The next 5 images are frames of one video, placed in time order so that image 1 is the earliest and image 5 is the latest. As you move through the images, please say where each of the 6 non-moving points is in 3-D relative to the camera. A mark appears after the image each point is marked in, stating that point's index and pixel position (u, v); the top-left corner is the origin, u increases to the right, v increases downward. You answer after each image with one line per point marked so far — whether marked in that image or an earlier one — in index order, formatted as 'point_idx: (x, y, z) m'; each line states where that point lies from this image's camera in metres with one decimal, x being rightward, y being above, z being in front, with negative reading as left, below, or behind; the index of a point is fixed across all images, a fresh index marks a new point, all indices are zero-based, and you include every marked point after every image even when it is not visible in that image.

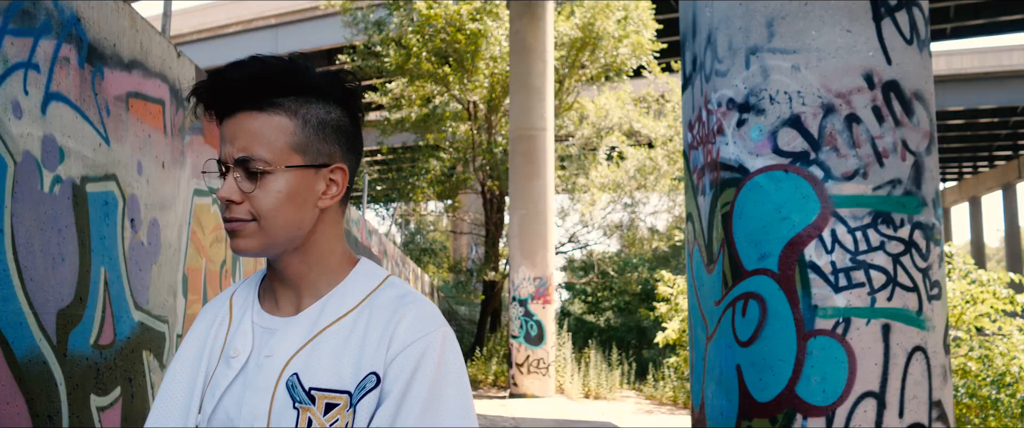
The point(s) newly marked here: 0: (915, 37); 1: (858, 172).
0: (+1.5, +0.7, +3.6) m
1: (+1.3, +0.2, +3.5) m
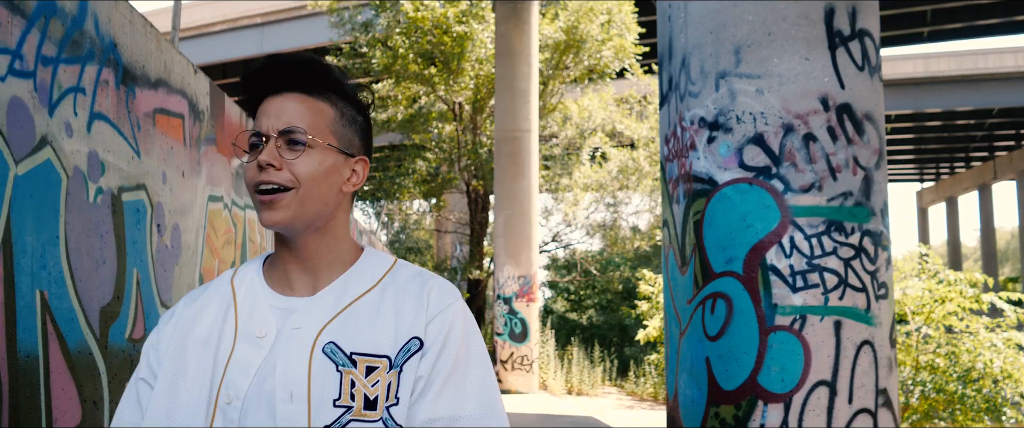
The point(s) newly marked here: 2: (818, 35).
0: (+1.5, +0.6, +4.0) m
1: (+1.3, +0.1, +3.9) m
2: (+1.3, +0.8, +3.9) m
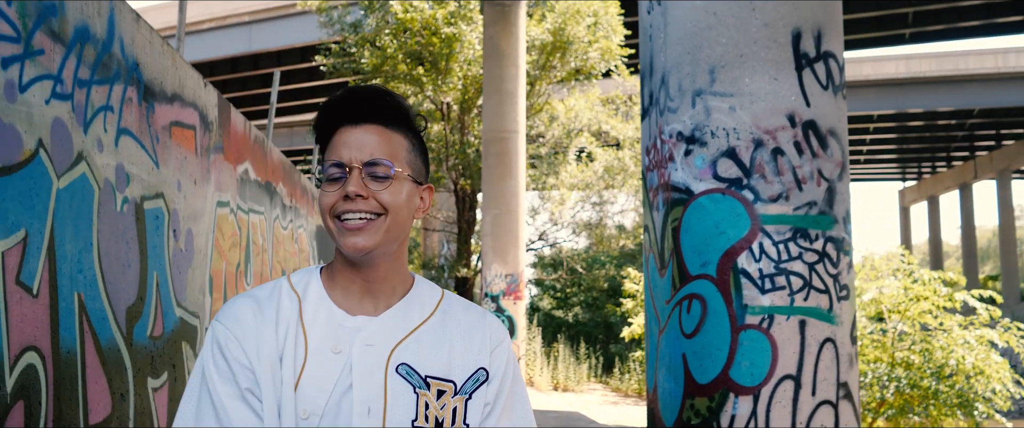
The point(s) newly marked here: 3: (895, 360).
0: (+1.5, +0.6, +4.3) m
1: (+1.2, +0.1, +4.2) m
2: (+1.2, +0.7, +4.3) m
3: (+5.6, -2.1, +13.4) m
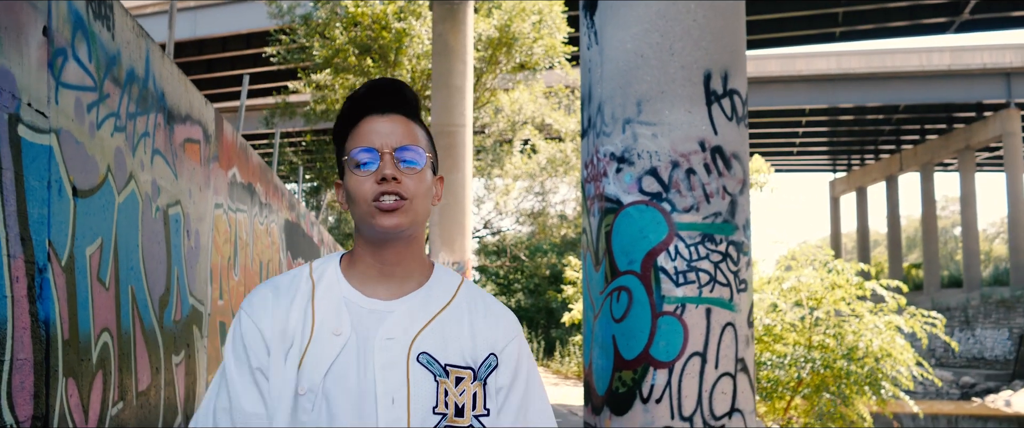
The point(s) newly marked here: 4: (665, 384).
0: (+1.3, +0.6, +5.3) m
1: (+1.0, 0.0, +5.2) m
2: (+1.0, +0.7, +5.2) m
3: (+4.8, -2.0, +14.7) m
4: (+0.8, -0.9, +5.0) m
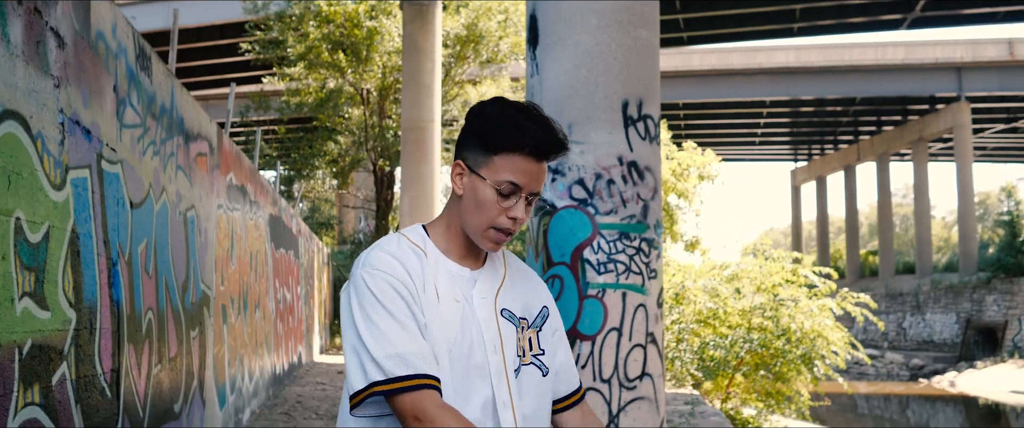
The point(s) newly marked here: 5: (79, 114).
0: (+1.0, +0.5, +6.5) m
1: (+0.7, 0.0, +6.4) m
2: (+0.7, +0.7, +6.4) m
3: (+4.1, -1.9, +16.0) m
4: (+0.5, -0.9, +6.3) m
5: (-2.1, +0.5, +4.5) m
